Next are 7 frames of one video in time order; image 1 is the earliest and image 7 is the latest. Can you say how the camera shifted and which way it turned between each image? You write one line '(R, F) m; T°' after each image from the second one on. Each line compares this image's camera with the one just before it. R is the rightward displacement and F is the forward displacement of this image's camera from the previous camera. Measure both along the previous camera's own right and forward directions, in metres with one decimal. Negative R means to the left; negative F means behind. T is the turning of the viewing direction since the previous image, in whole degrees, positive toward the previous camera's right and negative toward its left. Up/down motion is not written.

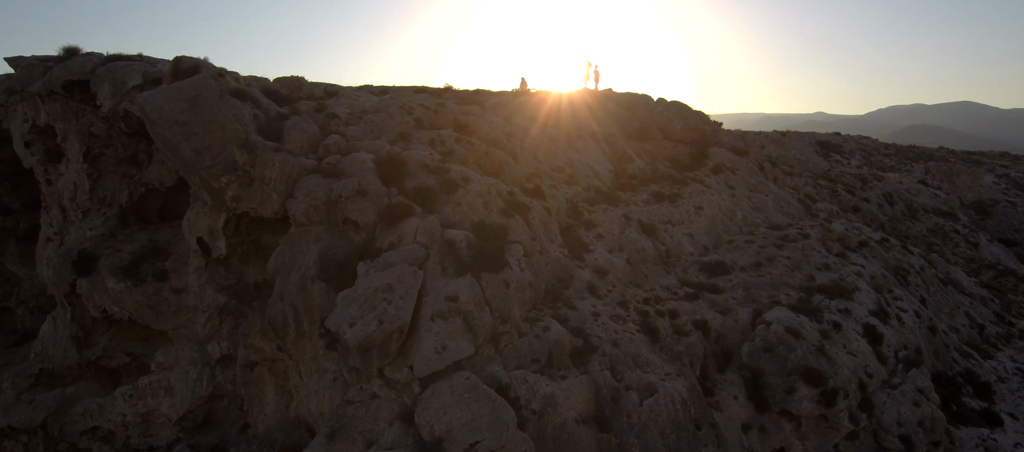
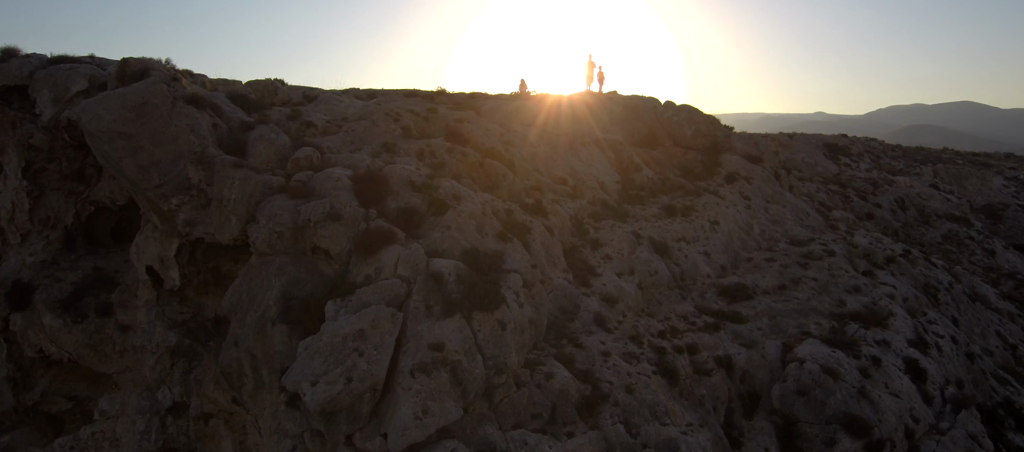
(+0.1, +2.8) m; 0°
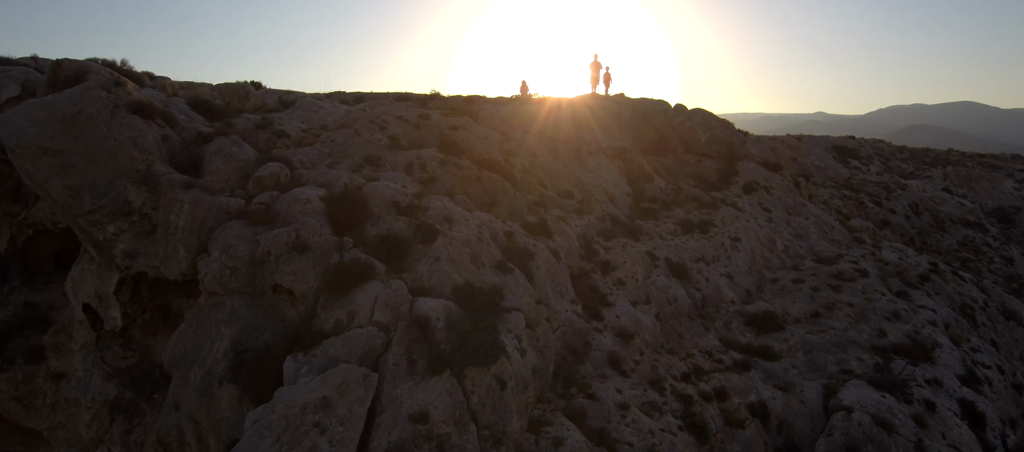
(0.0, +2.8) m; 0°
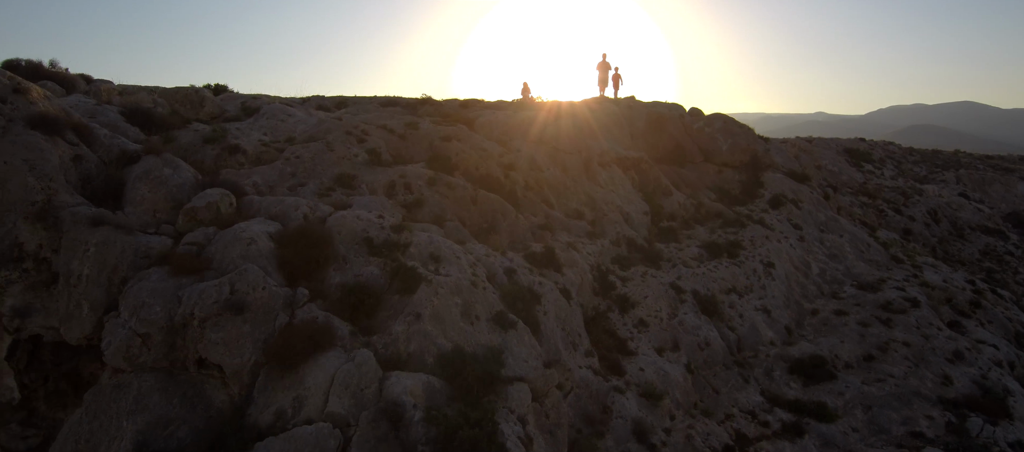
(0.0, +3.4) m; 0°
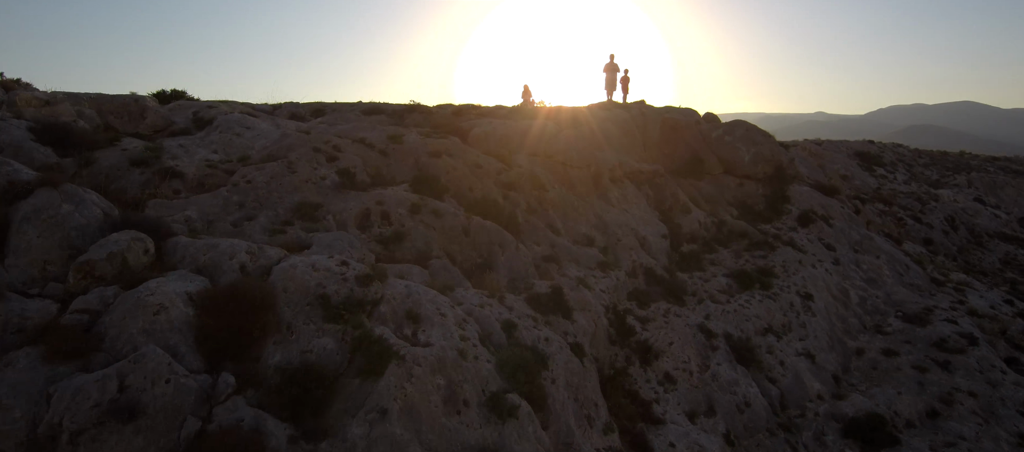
(0.0, +3.1) m; 0°
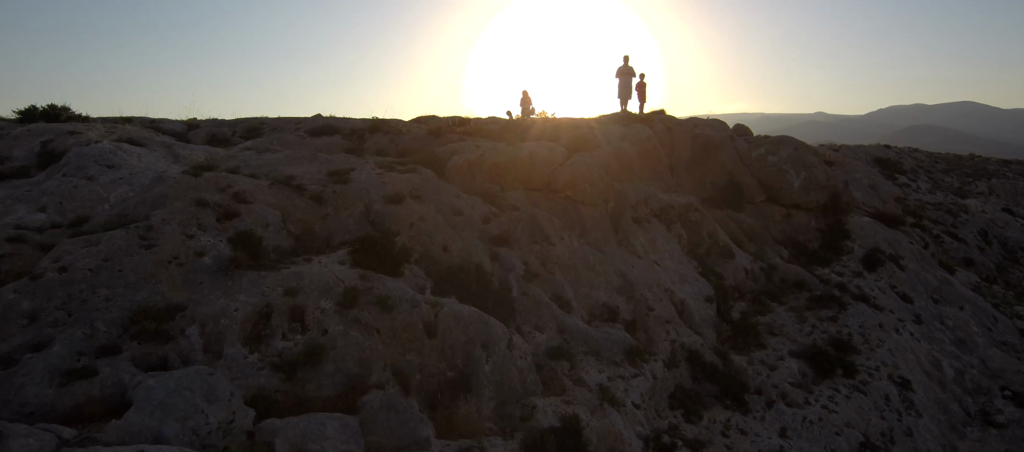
(+0.2, +5.4) m; 0°
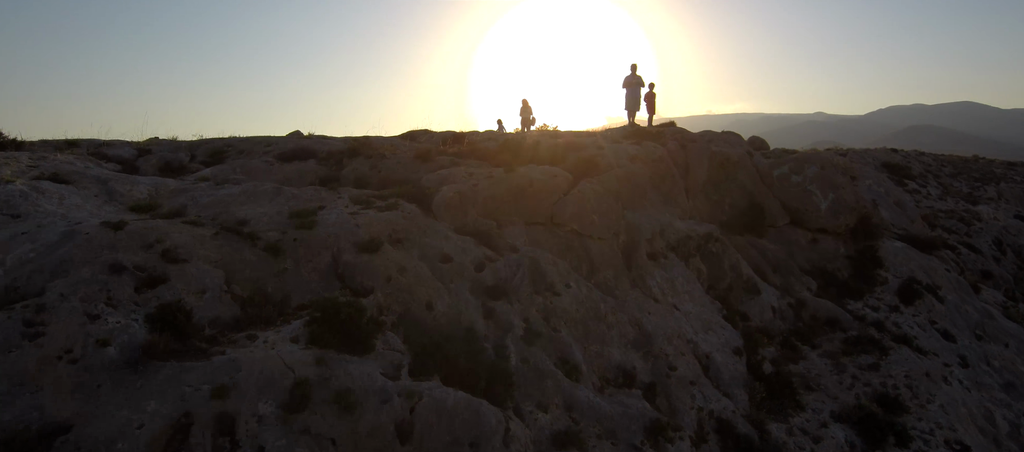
(0.0, +2.1) m; 0°
